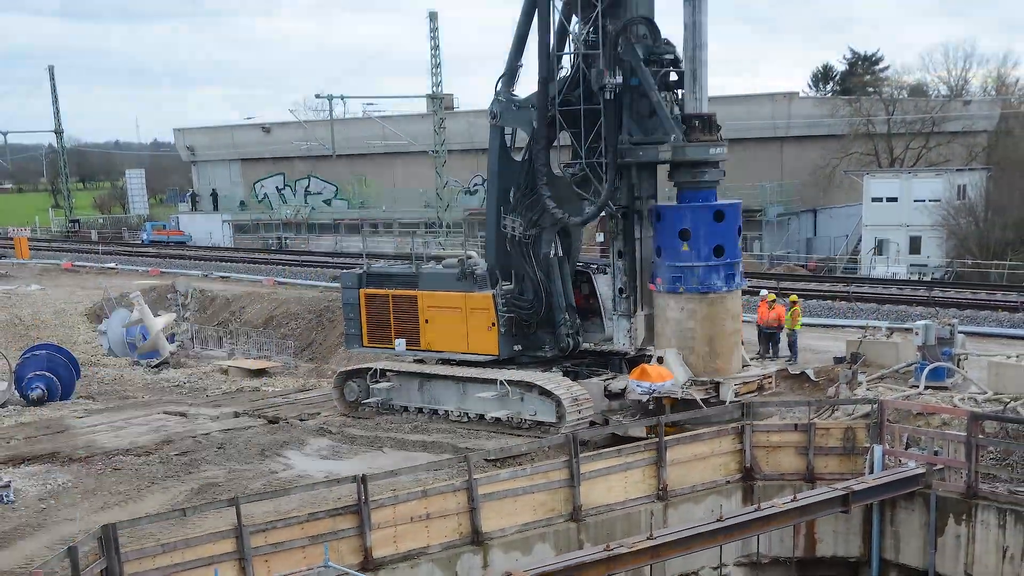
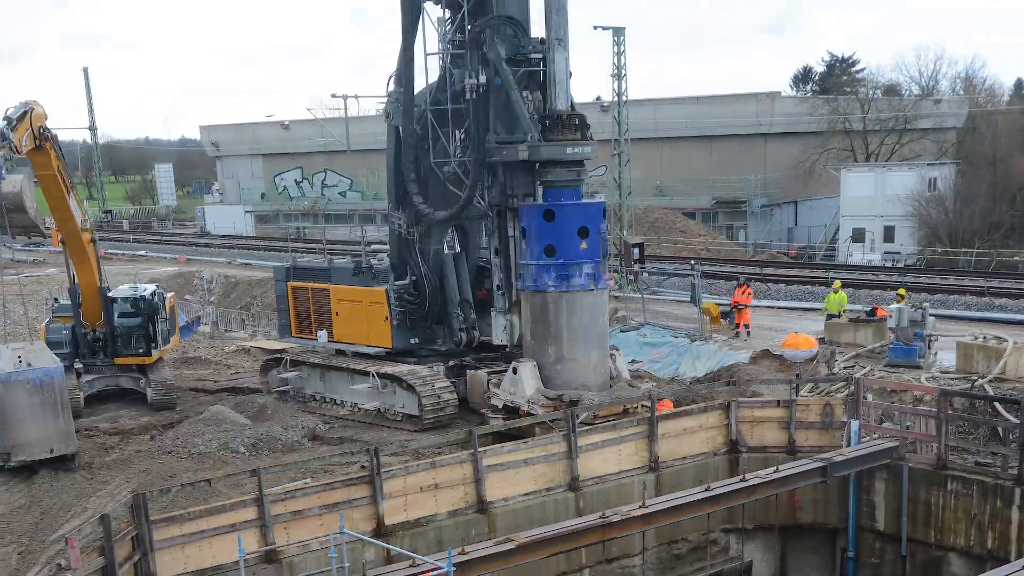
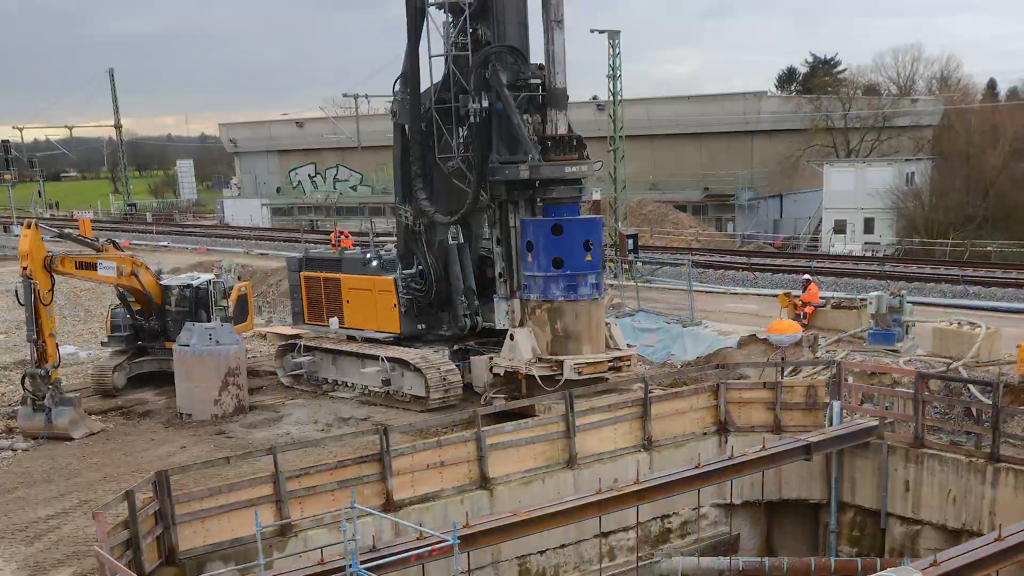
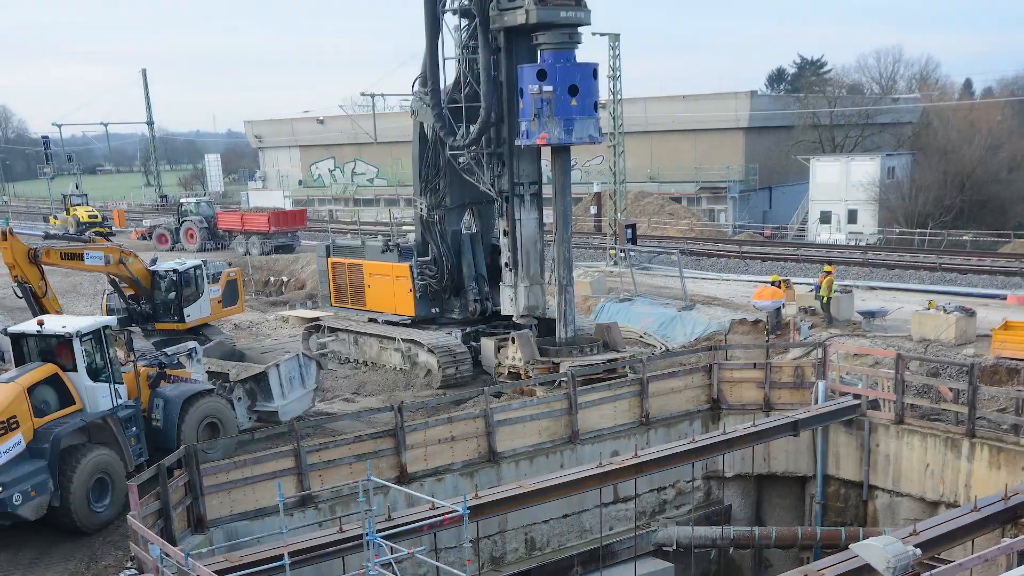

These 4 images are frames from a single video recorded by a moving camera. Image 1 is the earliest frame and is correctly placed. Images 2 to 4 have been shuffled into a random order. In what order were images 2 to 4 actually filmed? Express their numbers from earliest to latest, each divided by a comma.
2, 3, 4
